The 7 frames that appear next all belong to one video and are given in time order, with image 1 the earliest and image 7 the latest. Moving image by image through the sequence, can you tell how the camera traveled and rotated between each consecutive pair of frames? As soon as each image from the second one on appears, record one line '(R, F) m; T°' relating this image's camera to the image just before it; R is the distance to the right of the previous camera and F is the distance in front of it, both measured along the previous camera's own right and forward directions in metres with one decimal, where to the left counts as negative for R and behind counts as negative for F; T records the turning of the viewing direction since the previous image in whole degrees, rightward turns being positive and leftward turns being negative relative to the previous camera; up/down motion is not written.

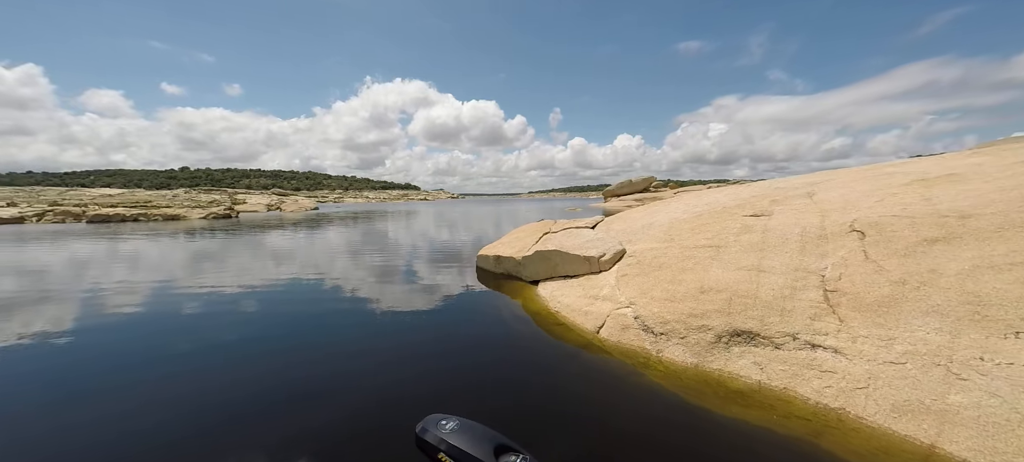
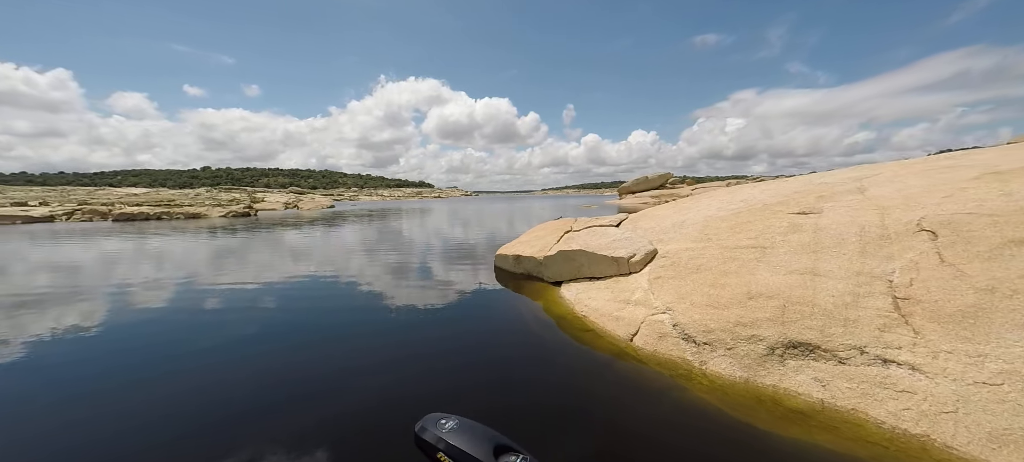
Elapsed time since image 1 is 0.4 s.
(-0.3, +0.7) m; -2°
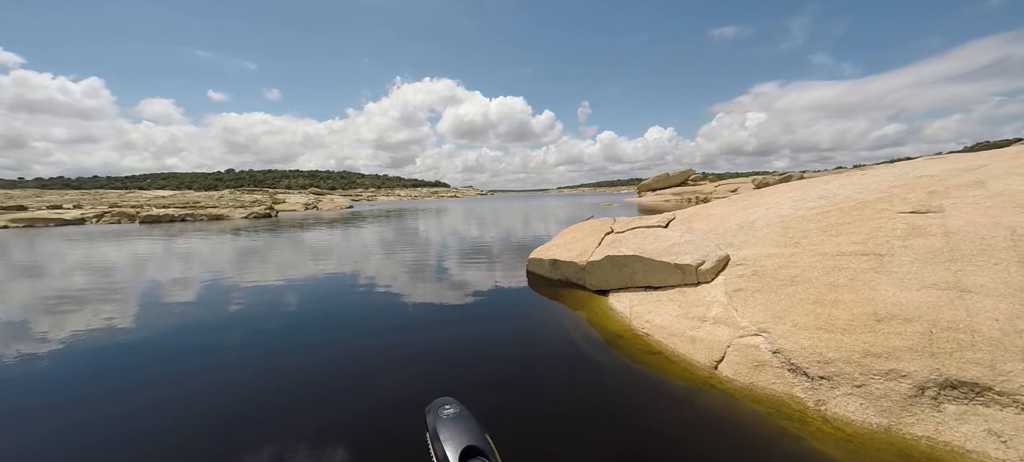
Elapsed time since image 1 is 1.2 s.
(-0.8, +1.5) m; -2°
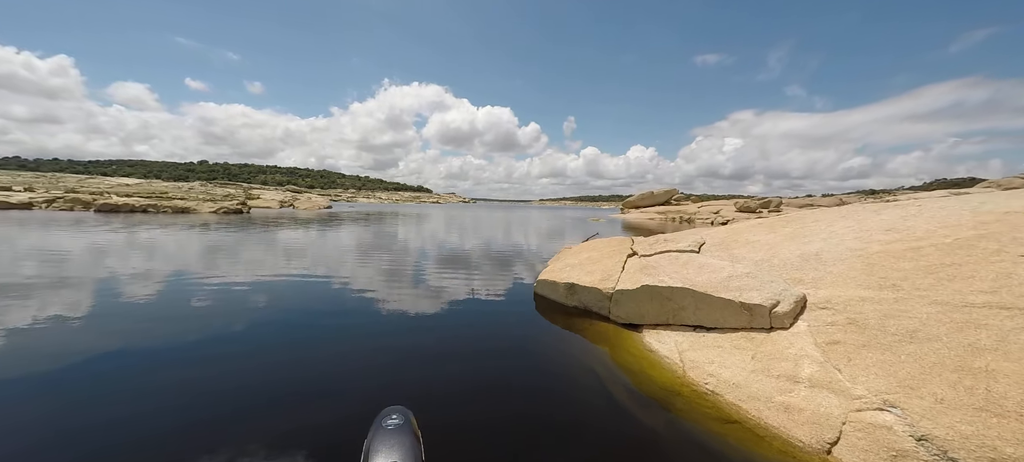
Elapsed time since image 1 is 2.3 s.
(-1.1, +2.0) m; +3°
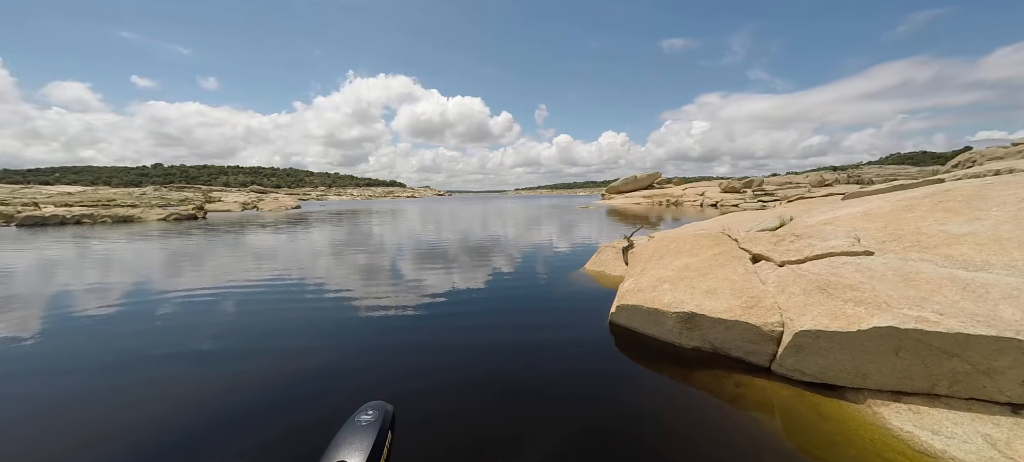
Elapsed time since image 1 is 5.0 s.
(-2.3, +4.7) m; +3°
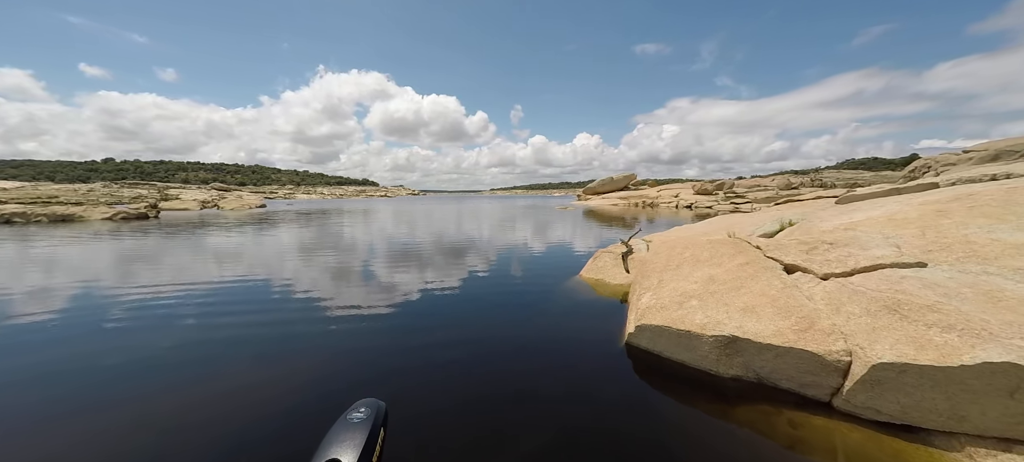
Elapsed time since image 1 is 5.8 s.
(-0.6, +1.5) m; +4°
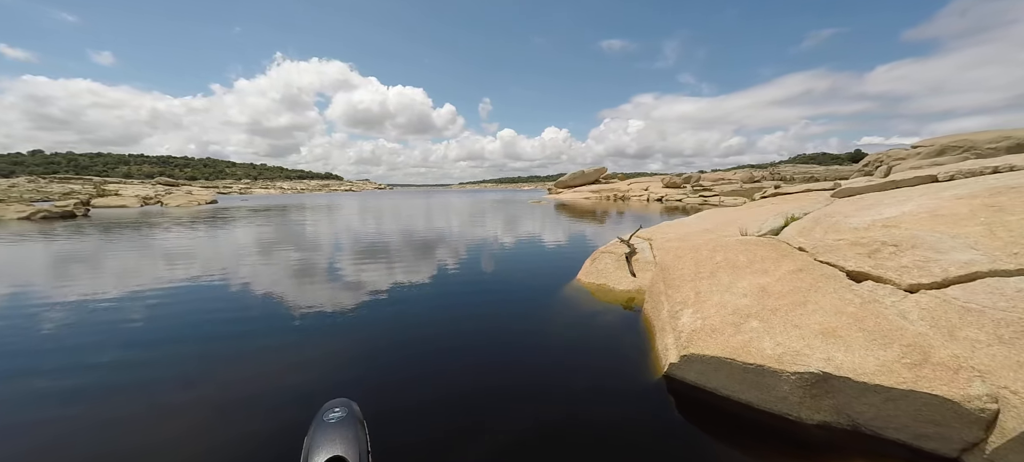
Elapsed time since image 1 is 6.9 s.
(-0.7, +2.0) m; +4°
